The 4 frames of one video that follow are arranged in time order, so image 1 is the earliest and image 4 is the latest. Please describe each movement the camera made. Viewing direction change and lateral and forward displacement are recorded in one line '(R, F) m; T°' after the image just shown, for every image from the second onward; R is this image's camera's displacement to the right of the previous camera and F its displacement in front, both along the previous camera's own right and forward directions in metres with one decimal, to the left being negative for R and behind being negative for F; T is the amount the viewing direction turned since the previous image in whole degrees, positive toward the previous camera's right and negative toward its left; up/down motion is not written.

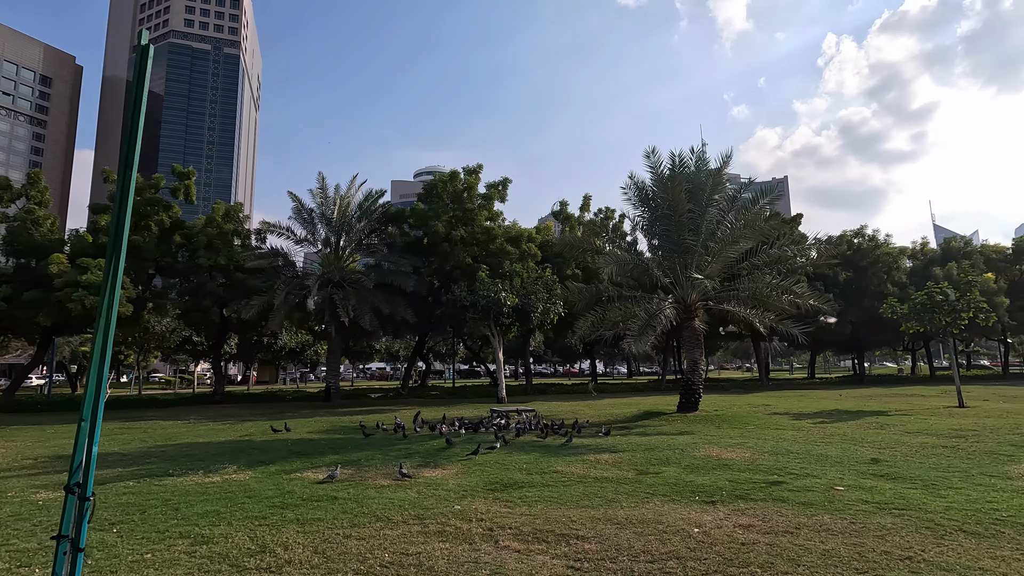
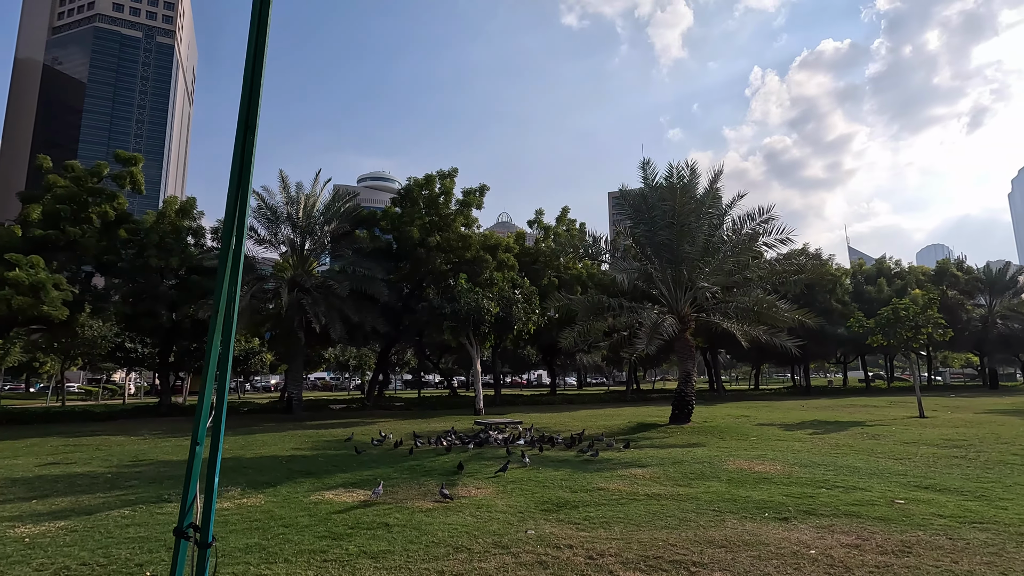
(-1.8, +0.7) m; +7°
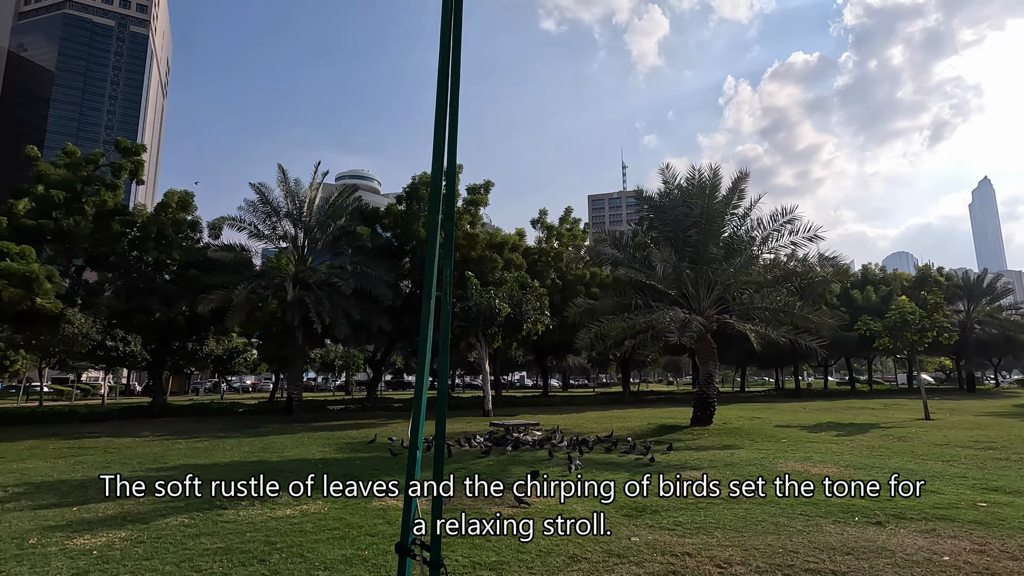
(-1.5, +0.4) m; +3°
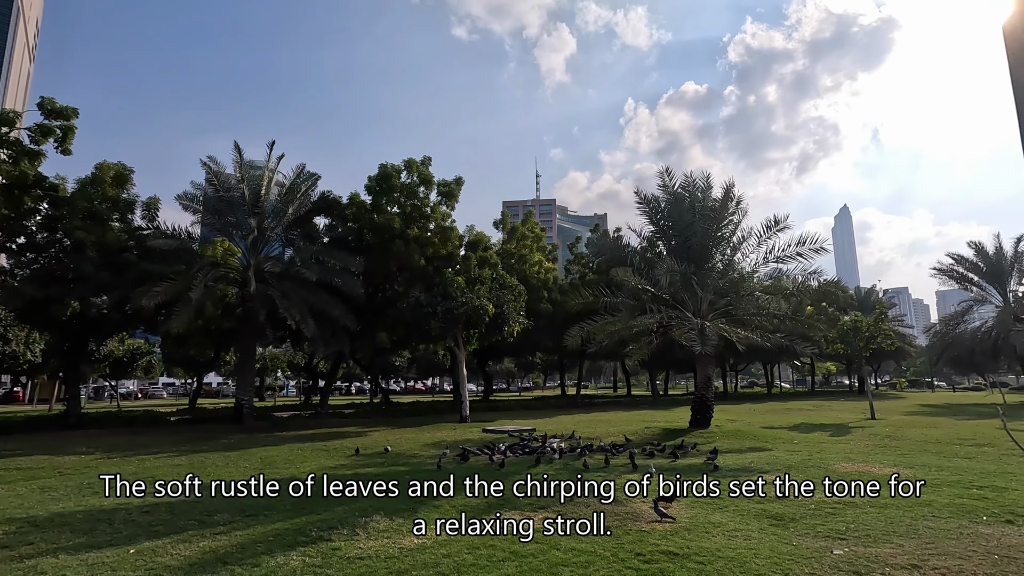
(-3.0, +1.2) m; +10°
